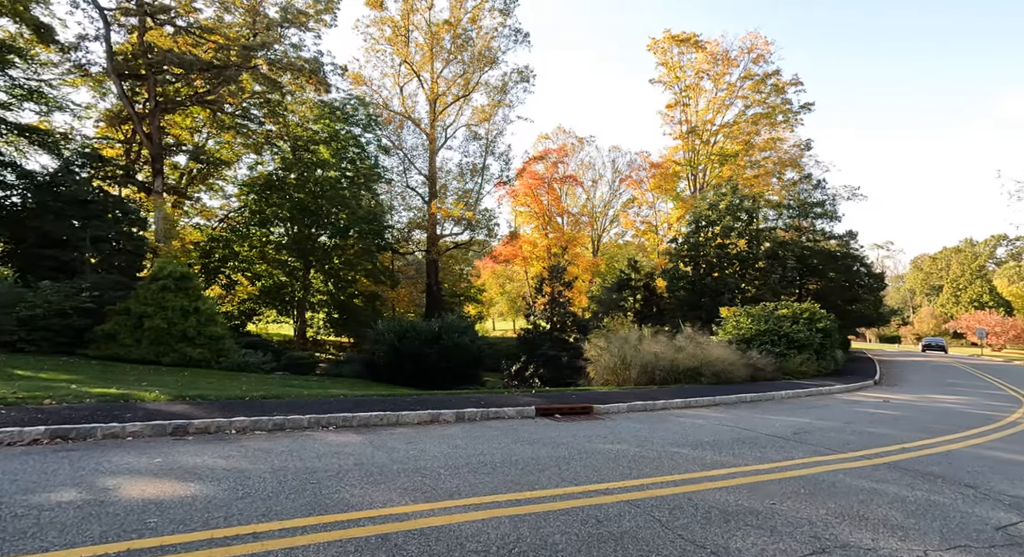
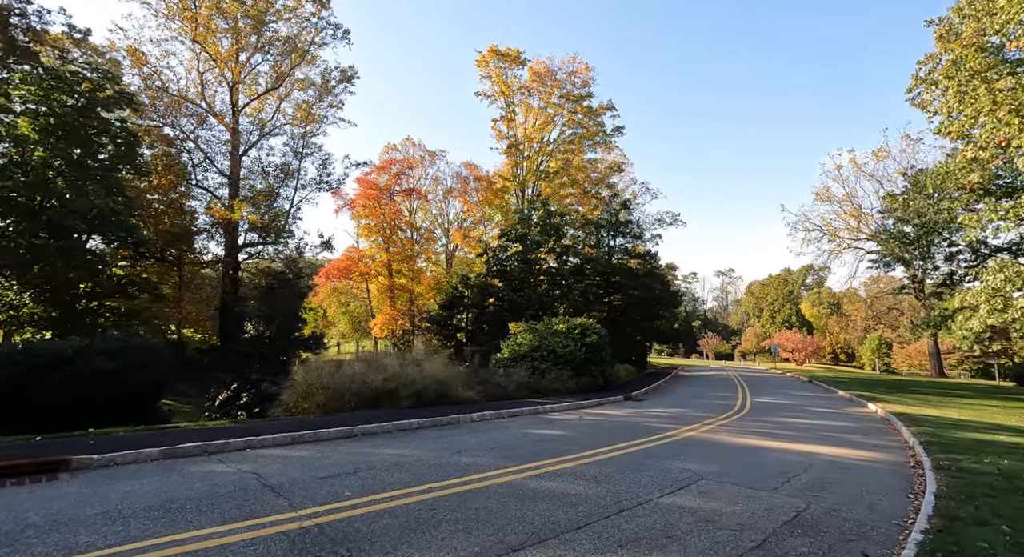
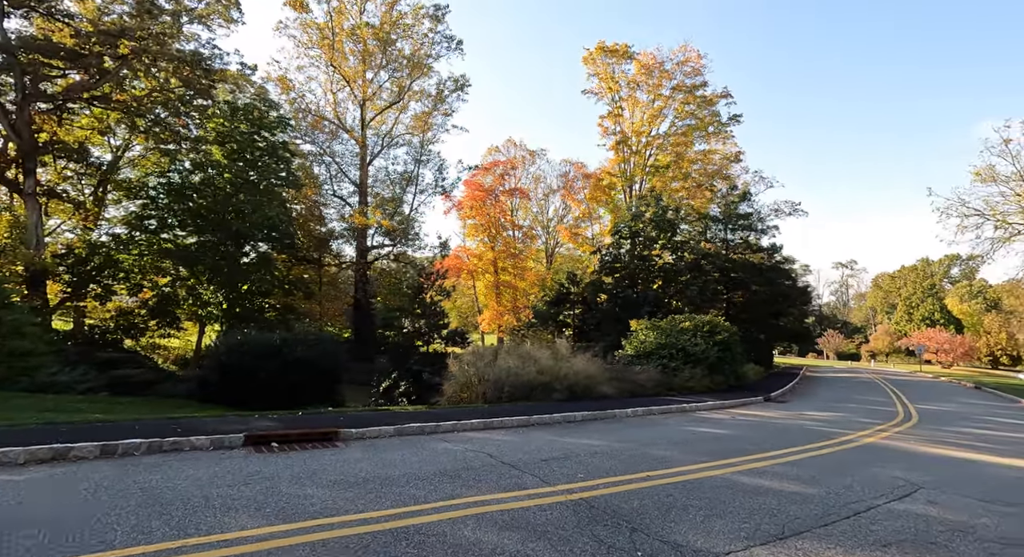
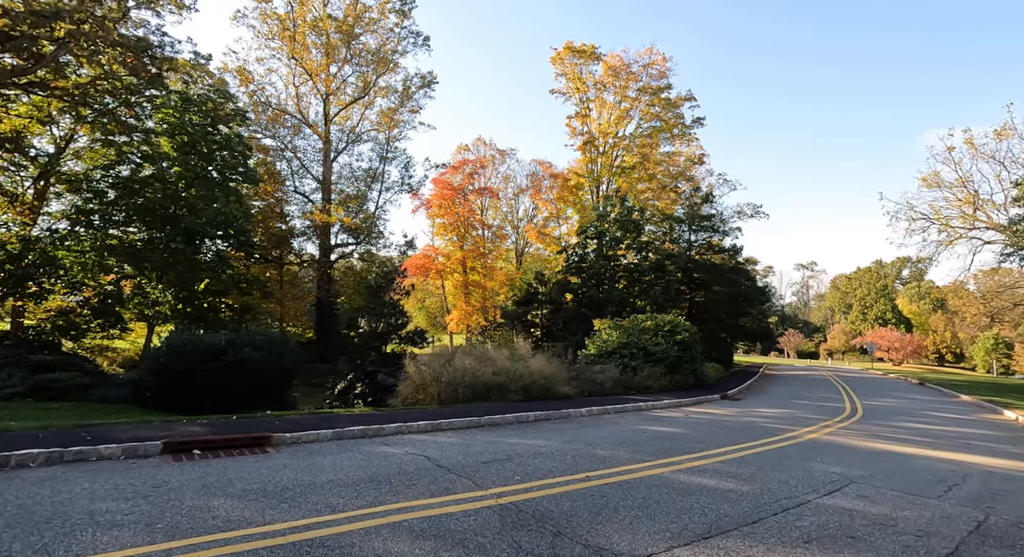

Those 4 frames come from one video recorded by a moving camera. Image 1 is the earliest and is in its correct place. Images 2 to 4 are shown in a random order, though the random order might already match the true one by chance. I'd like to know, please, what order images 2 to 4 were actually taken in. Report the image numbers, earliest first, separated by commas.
3, 4, 2
